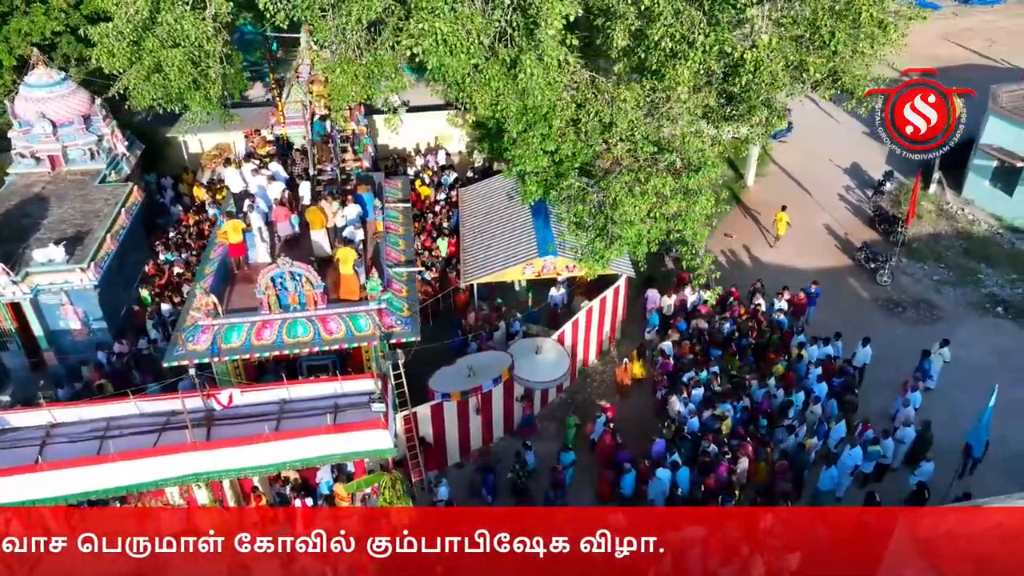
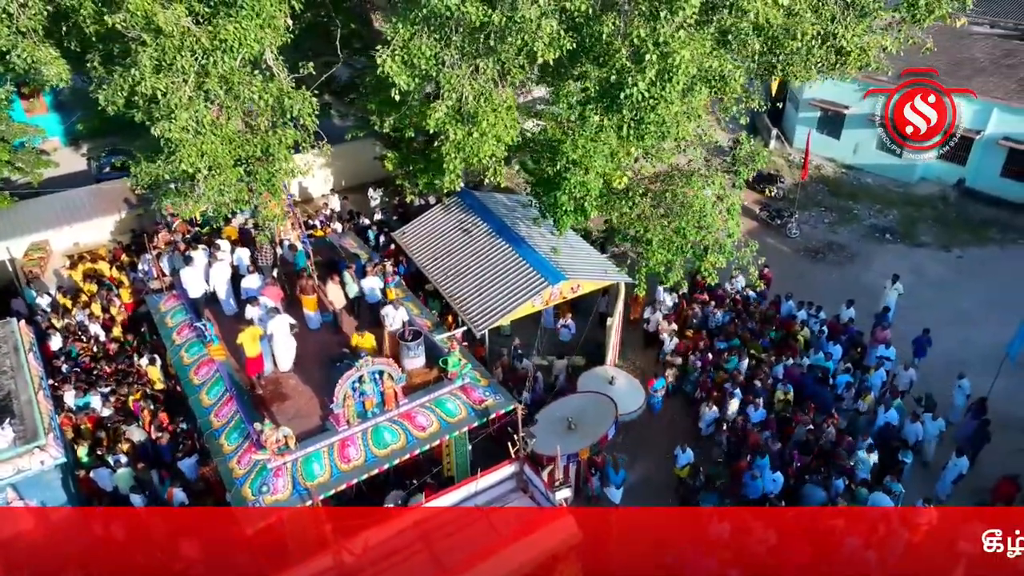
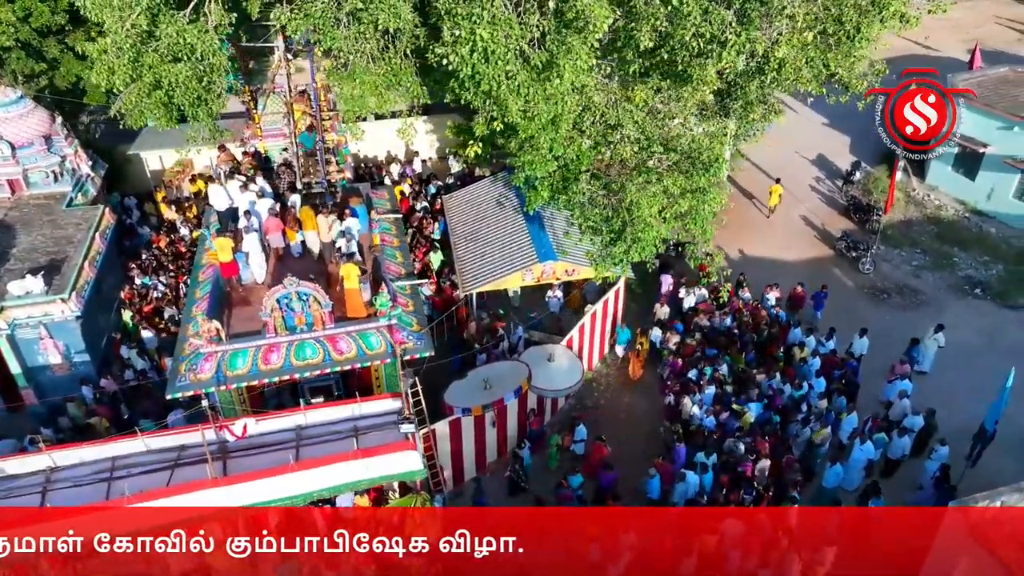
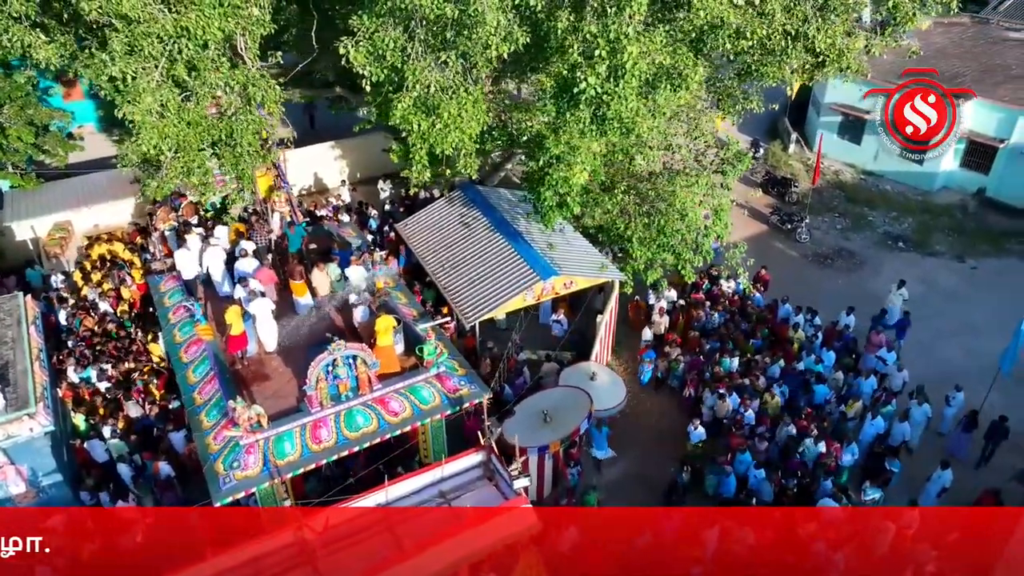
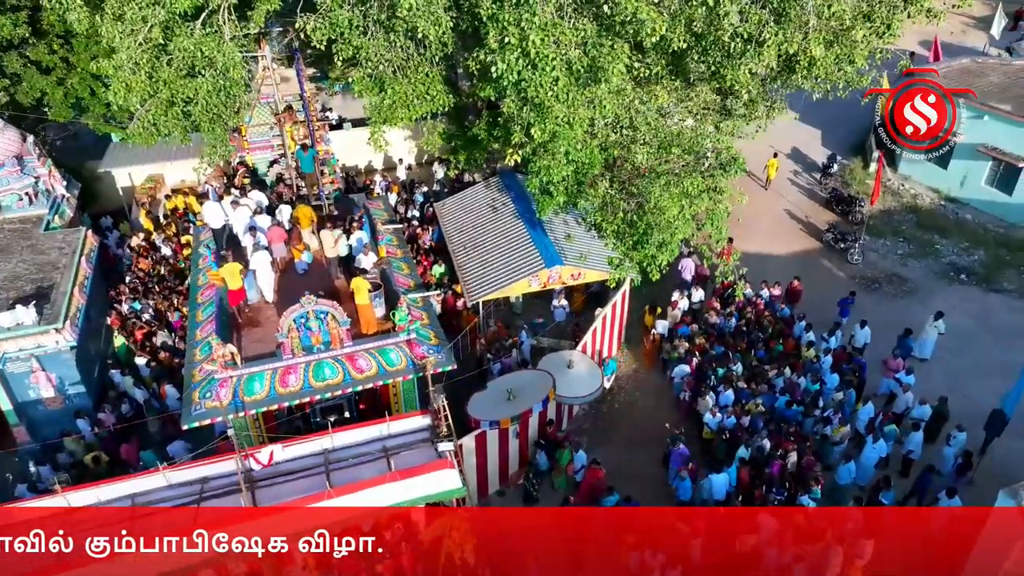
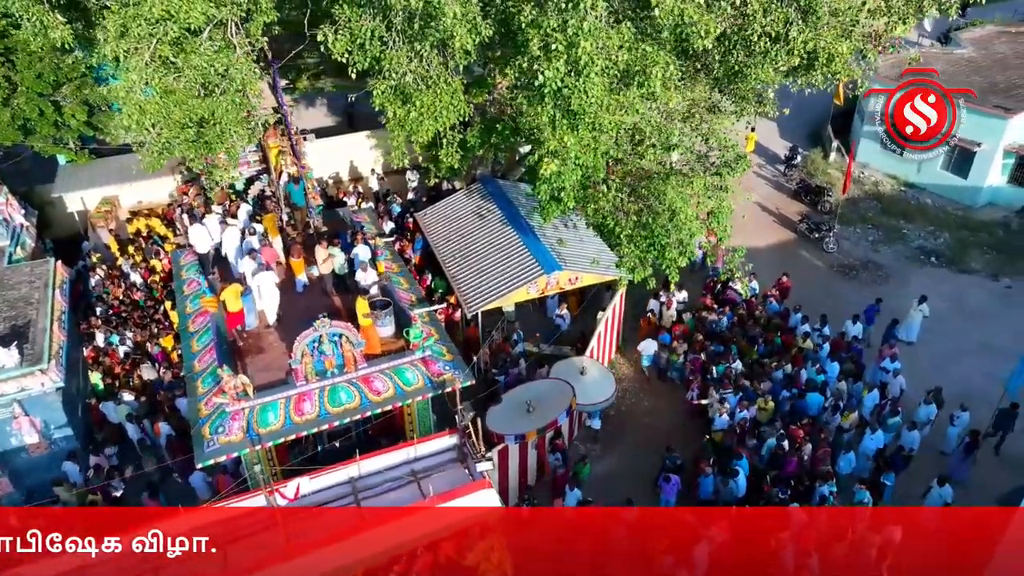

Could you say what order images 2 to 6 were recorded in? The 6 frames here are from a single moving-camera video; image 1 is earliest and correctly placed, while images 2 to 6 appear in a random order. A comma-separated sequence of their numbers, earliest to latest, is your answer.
3, 5, 6, 4, 2
